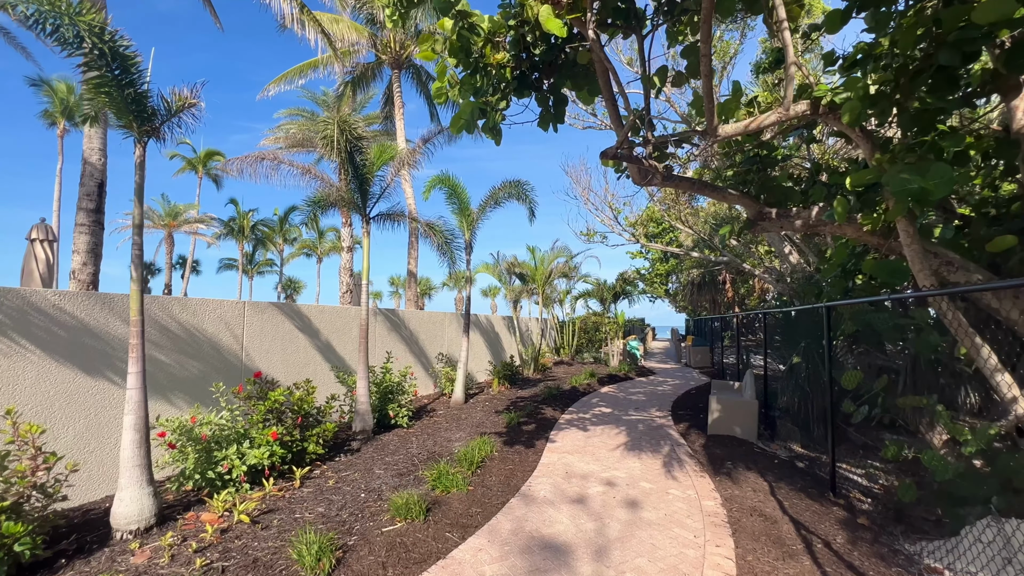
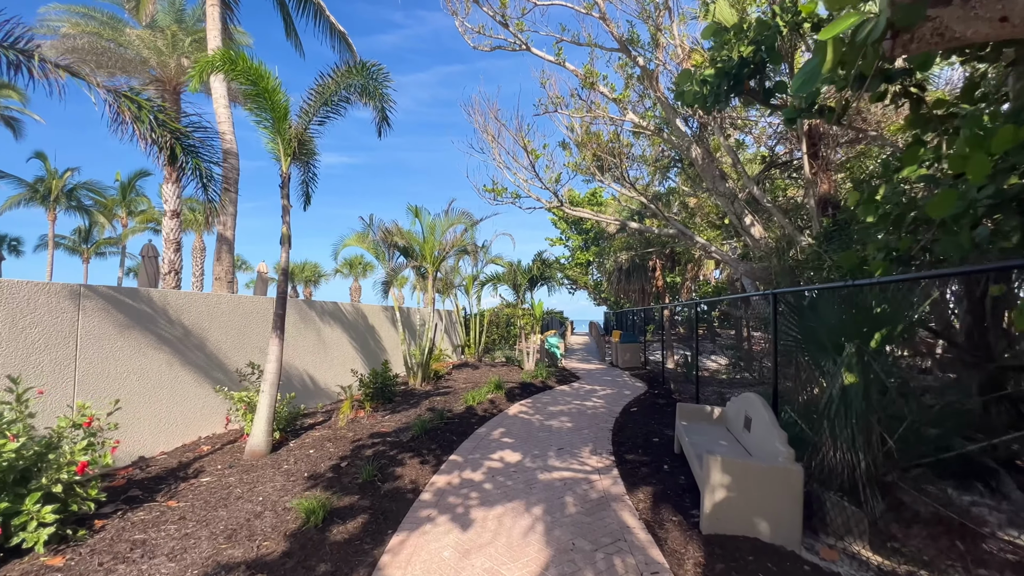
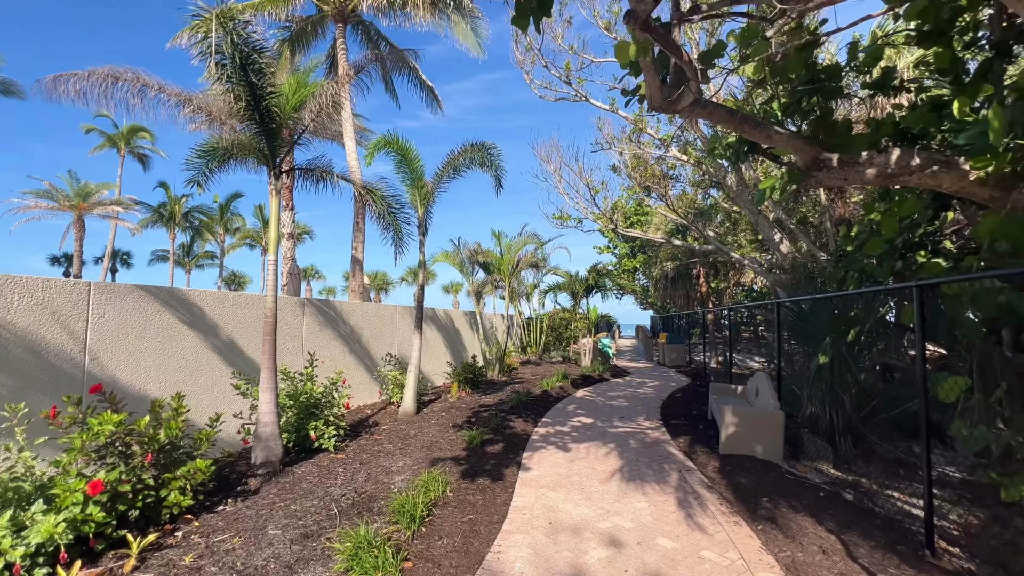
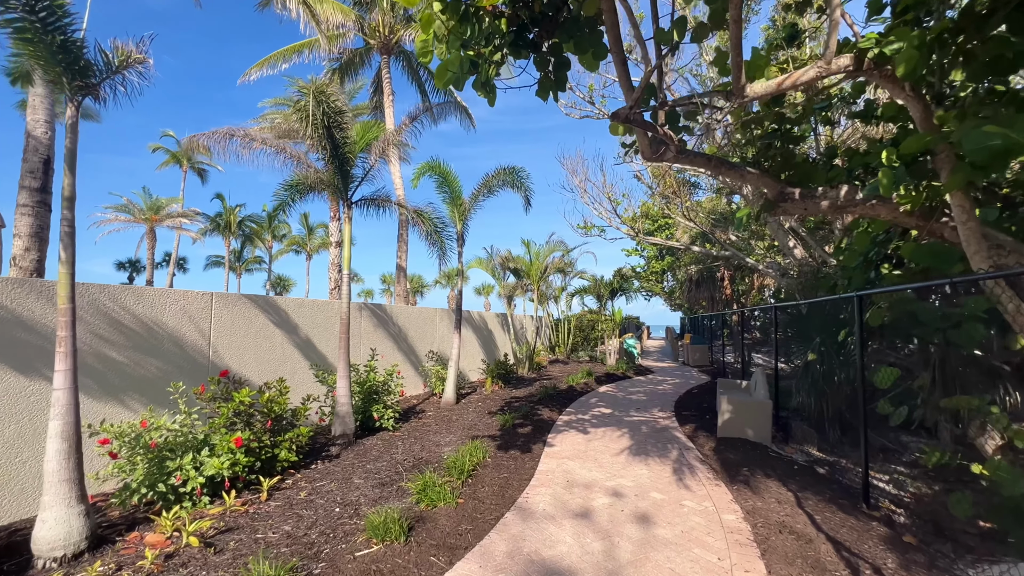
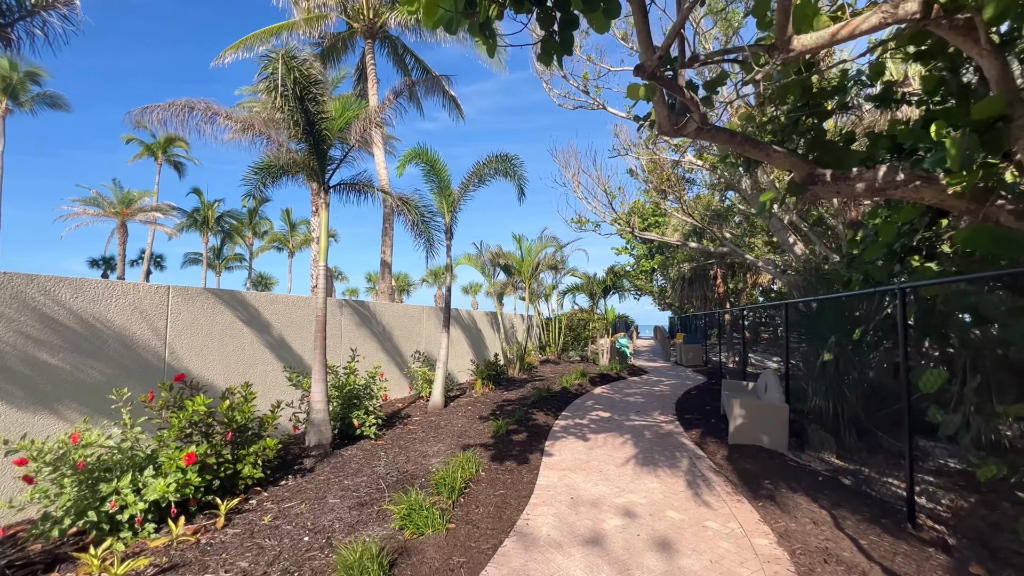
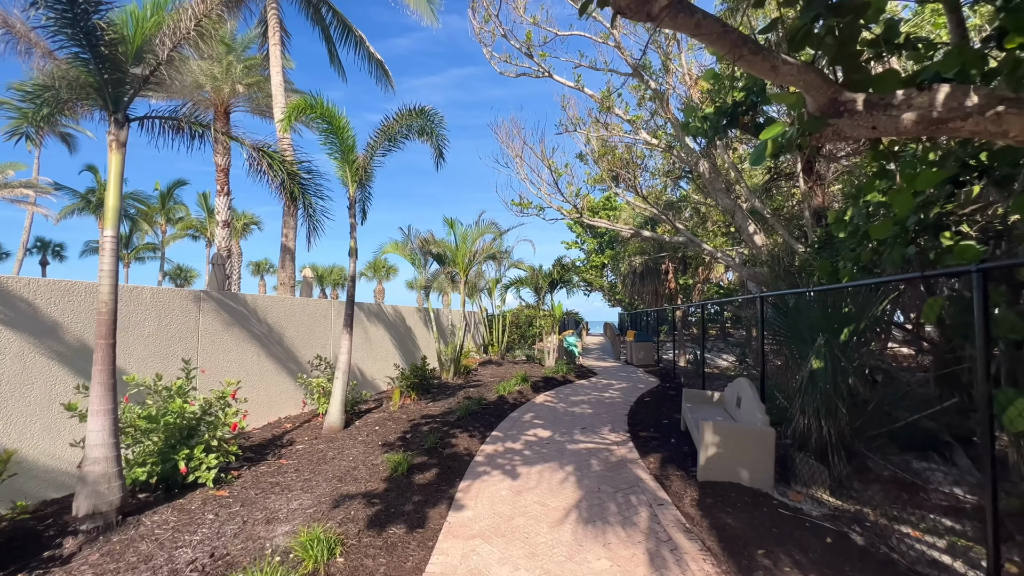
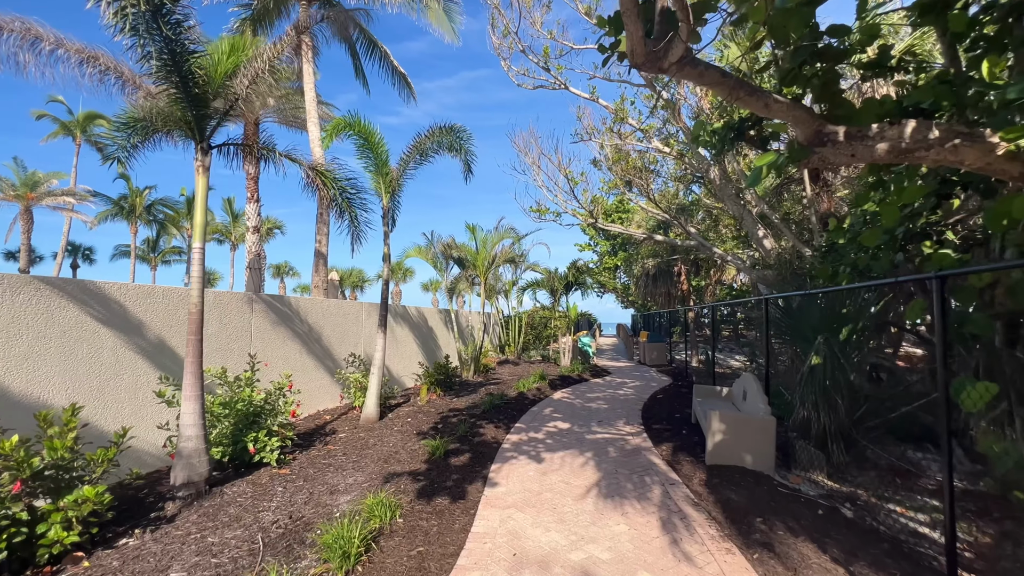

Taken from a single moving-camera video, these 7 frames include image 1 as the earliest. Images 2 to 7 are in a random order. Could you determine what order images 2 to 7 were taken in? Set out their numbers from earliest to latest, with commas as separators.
4, 5, 3, 7, 6, 2
